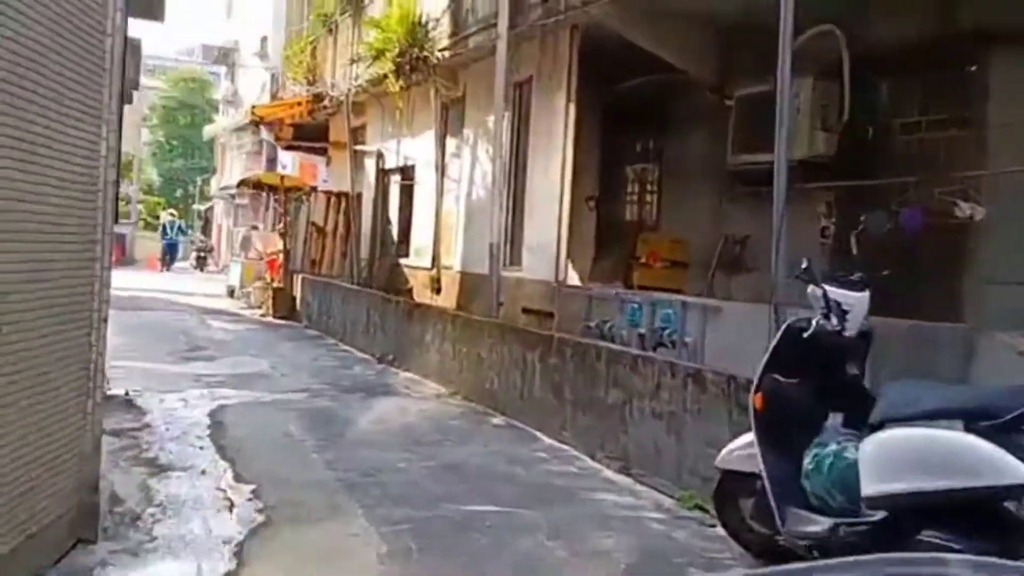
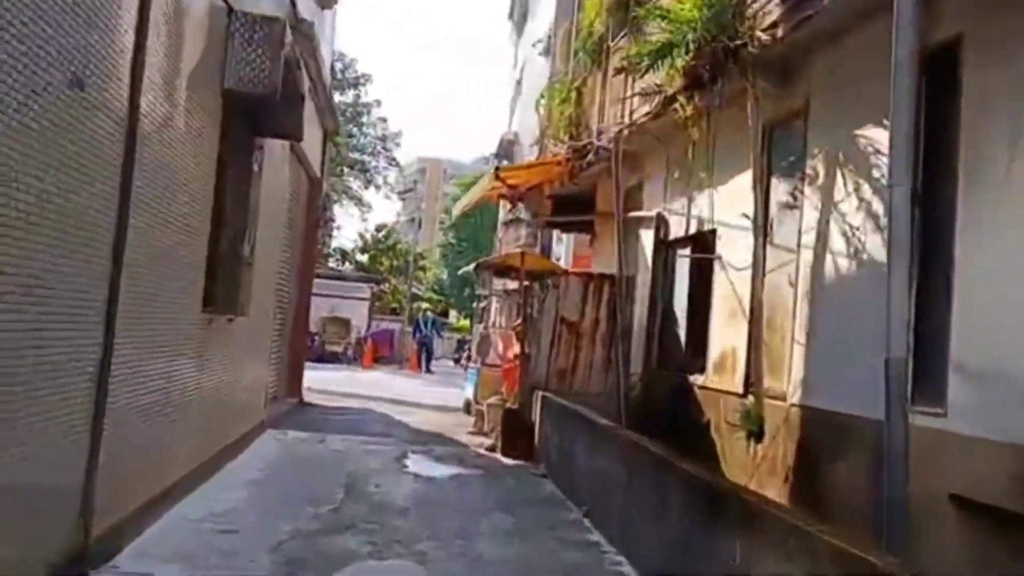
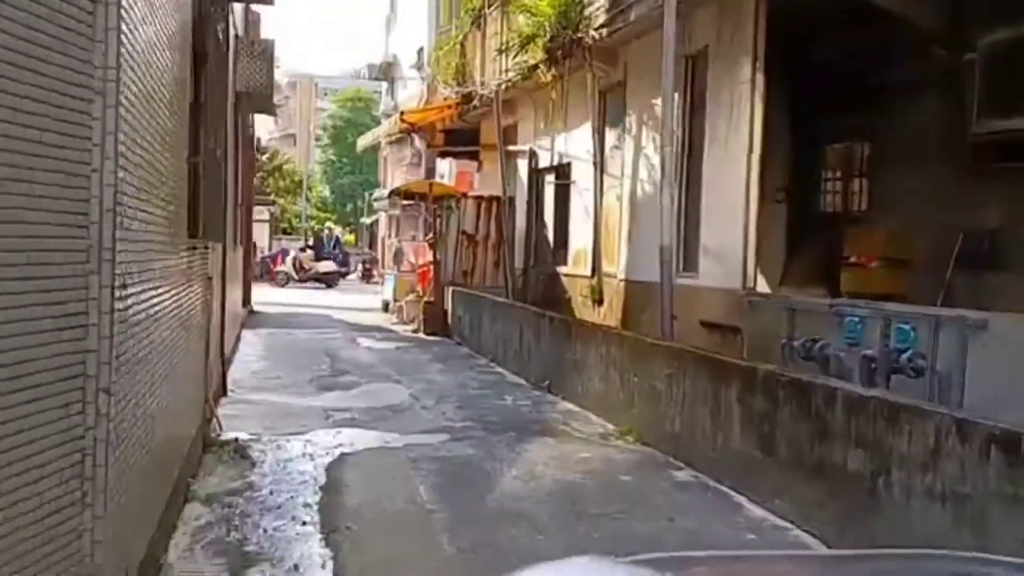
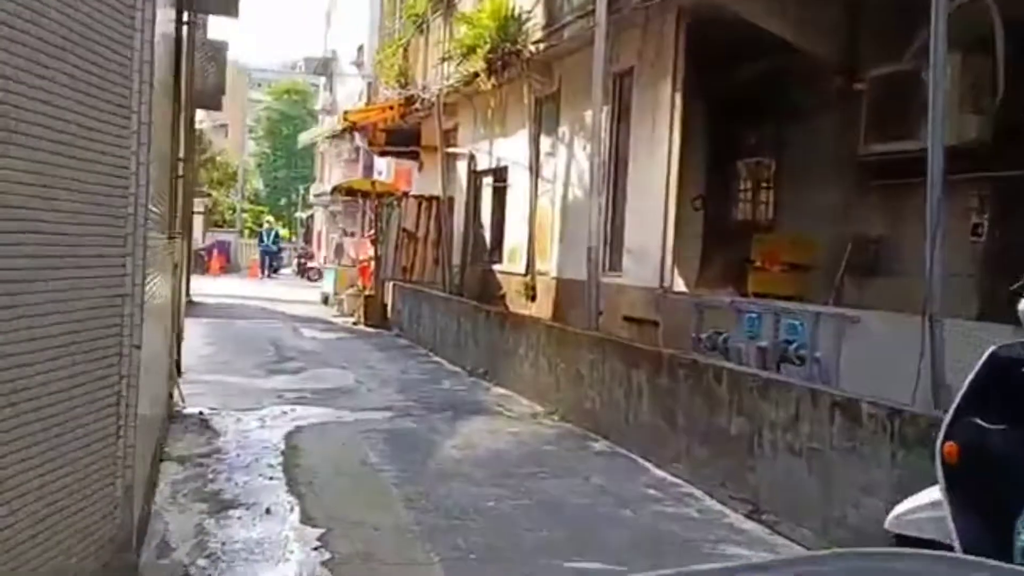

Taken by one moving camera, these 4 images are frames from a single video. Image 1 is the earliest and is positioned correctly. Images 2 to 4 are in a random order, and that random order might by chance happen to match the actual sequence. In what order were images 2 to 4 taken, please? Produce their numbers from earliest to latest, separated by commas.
4, 3, 2
